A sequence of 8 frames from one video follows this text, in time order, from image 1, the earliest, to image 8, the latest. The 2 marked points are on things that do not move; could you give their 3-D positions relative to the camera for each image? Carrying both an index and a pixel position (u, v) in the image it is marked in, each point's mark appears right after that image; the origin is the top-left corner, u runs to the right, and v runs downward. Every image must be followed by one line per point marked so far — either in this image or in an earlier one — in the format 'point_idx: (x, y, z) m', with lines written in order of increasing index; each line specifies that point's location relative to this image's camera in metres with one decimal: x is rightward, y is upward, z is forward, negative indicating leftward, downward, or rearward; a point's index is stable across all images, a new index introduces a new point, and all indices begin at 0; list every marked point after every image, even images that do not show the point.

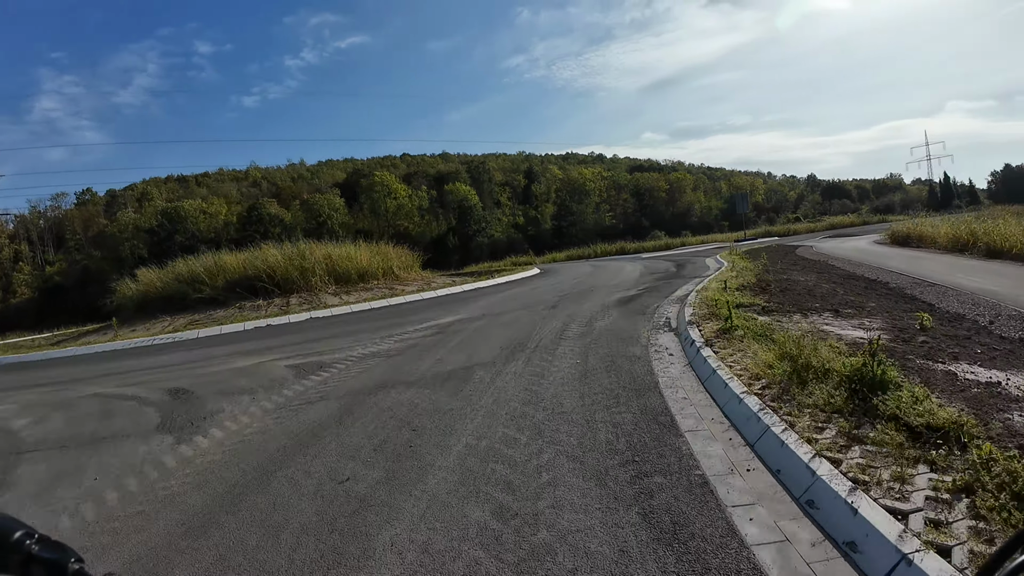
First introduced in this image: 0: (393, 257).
0: (-3.6, +0.9, +19.4) m
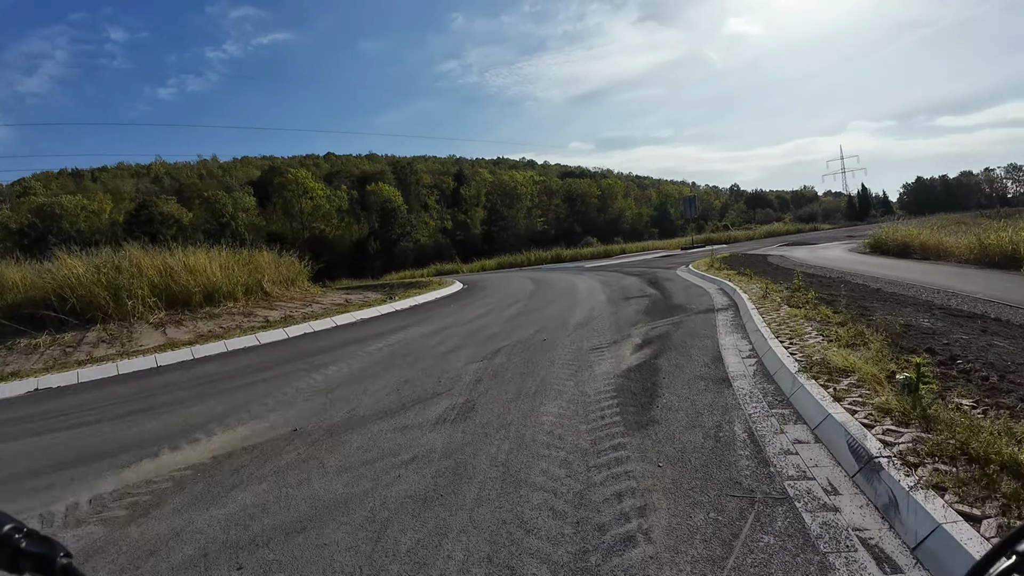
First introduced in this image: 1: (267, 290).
0: (-5.5, +0.5, +14.4) m
1: (-5.3, 0.0, +14.0) m
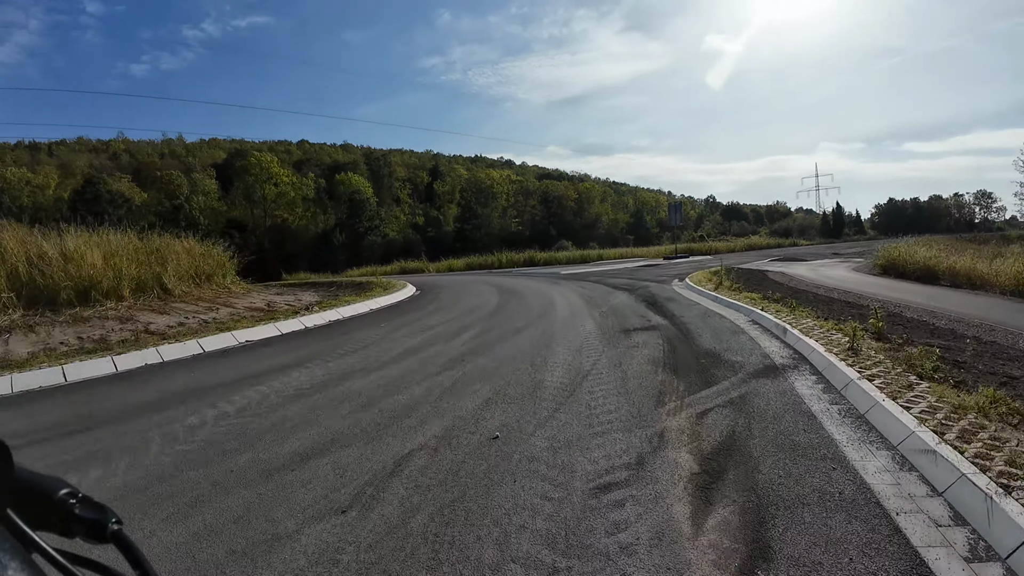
0: (-6.2, +0.6, +11.8) m
1: (-6.0, 0.0, +11.4) m
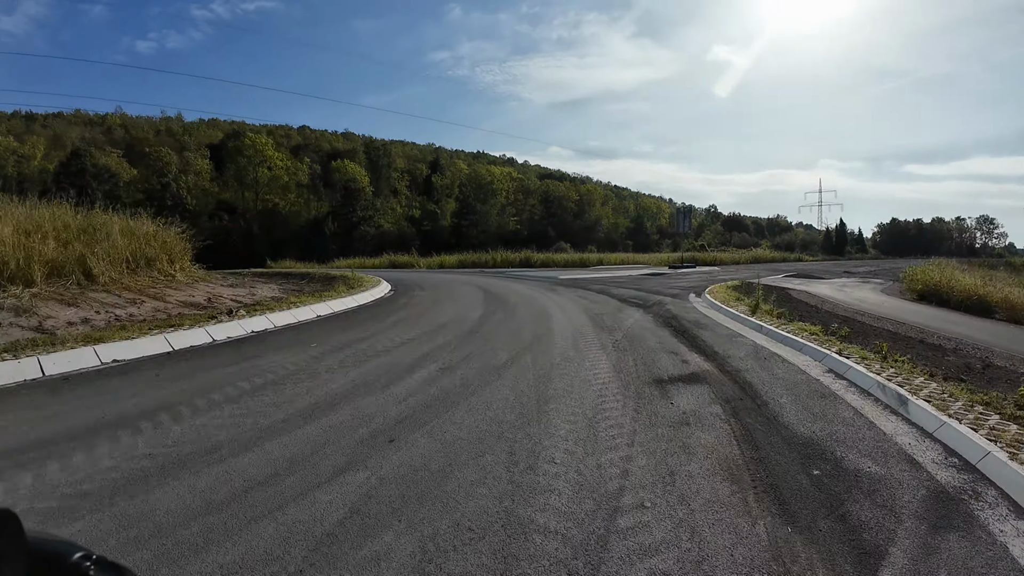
0: (-6.3, +0.8, +10.0) m
1: (-6.1, +0.3, +9.7) m
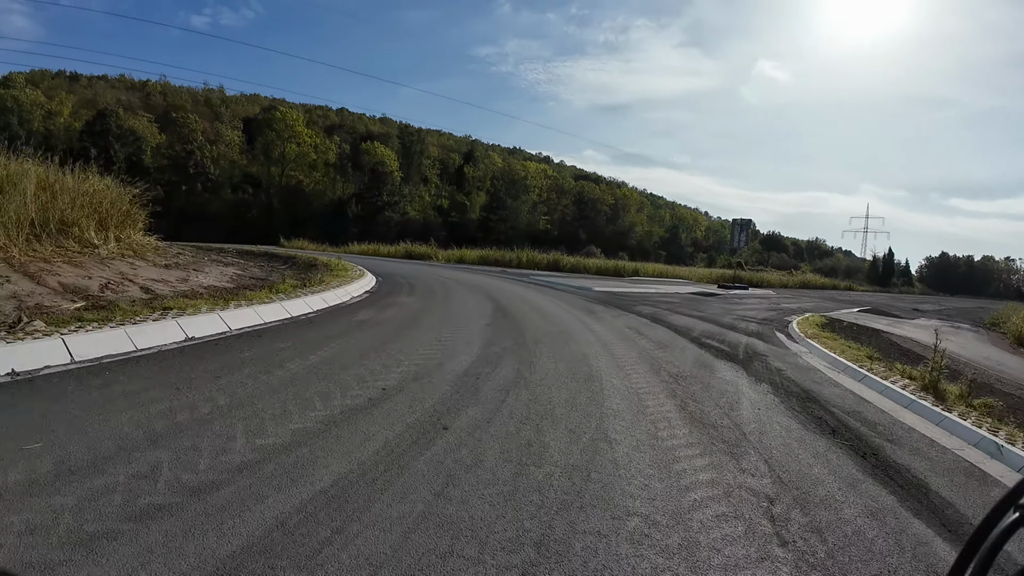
0: (-6.0, +1.2, +7.6) m
1: (-5.8, +0.7, +7.2) m
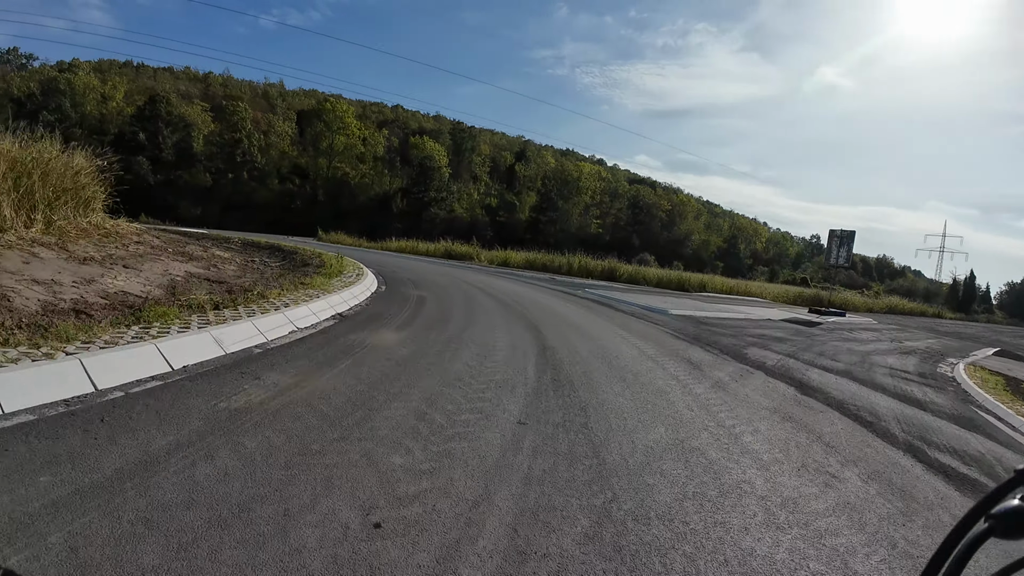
0: (-5.5, +1.3, +5.6) m
1: (-5.4, +0.7, +5.2) m
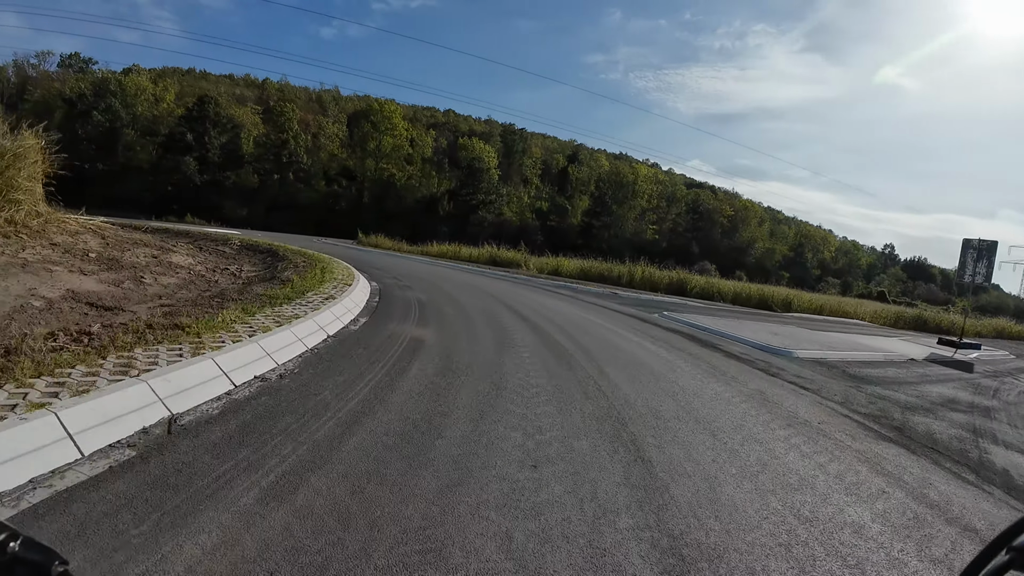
0: (-5.1, +1.2, +3.7) m
1: (-5.1, +0.6, +3.3) m
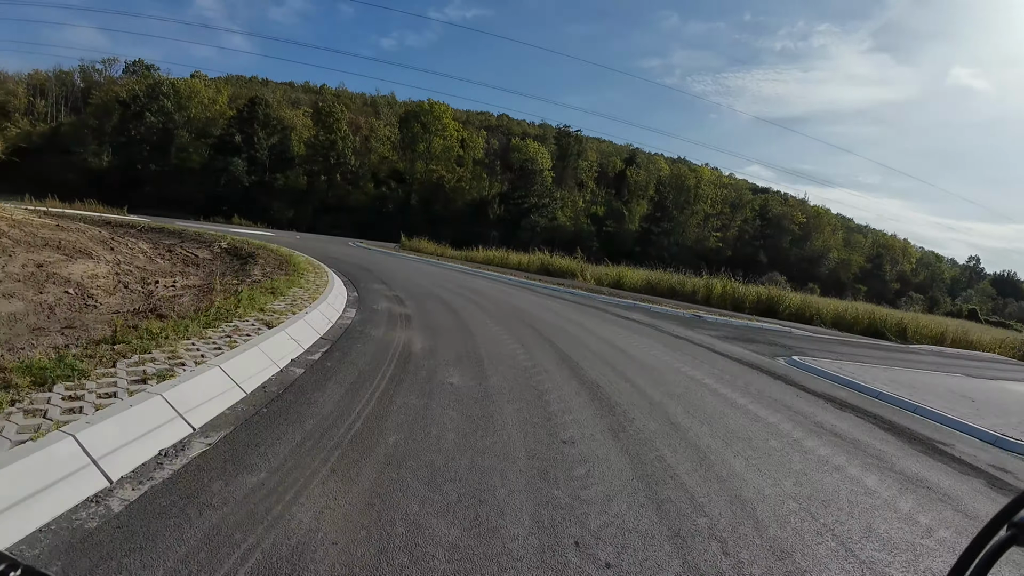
0: (-4.9, +1.1, +2.1) m
1: (-4.9, +0.5, +1.6) m
